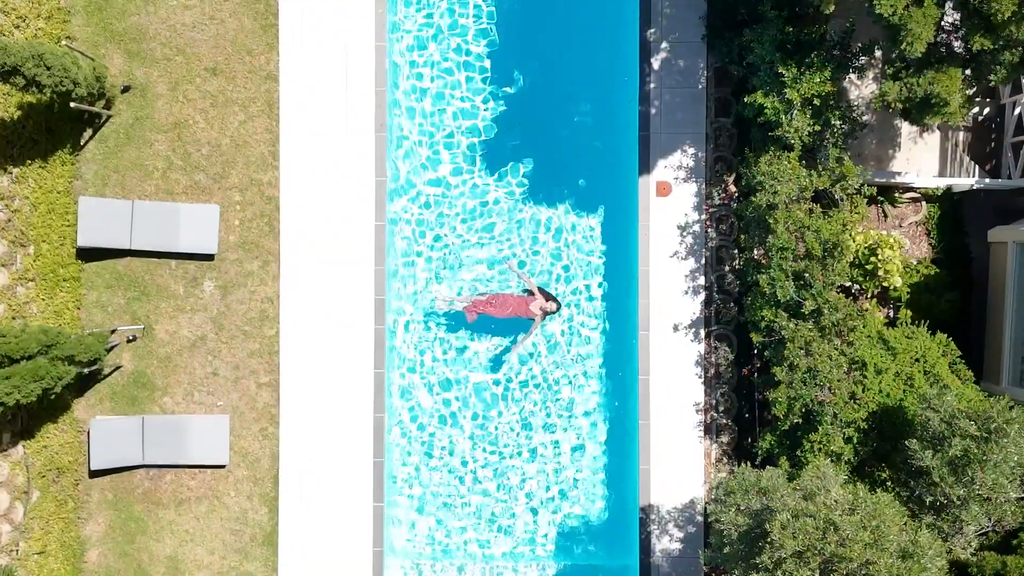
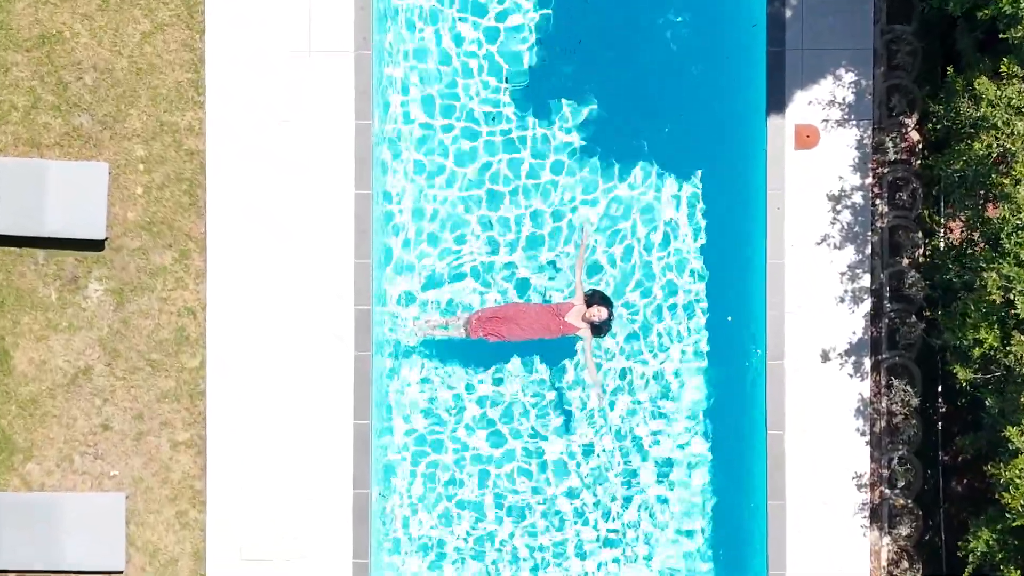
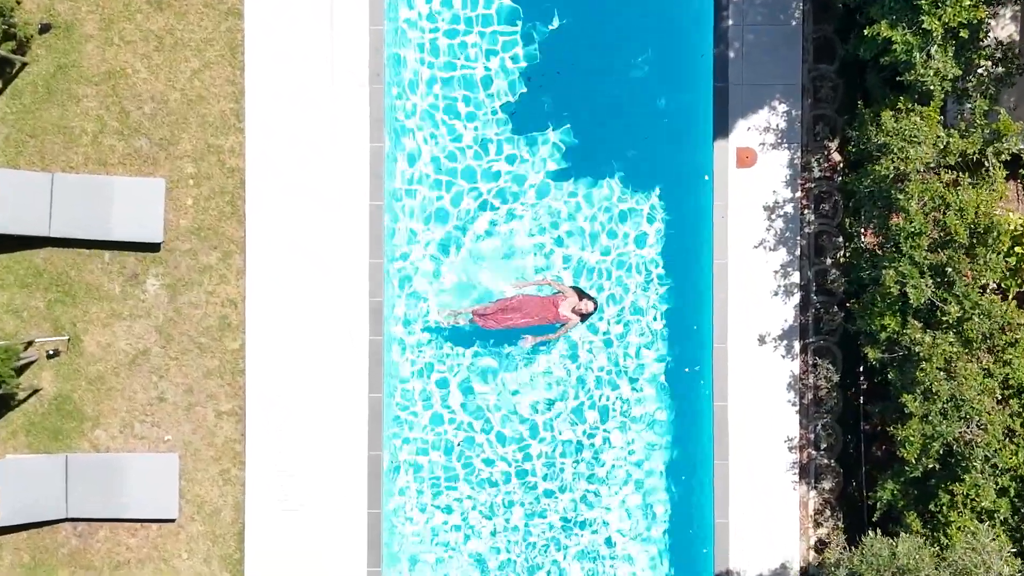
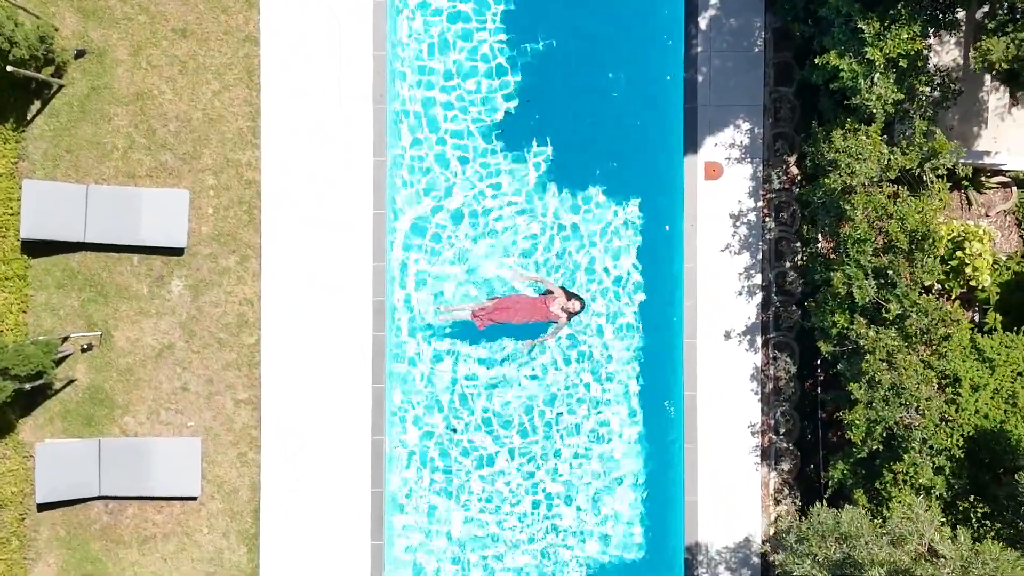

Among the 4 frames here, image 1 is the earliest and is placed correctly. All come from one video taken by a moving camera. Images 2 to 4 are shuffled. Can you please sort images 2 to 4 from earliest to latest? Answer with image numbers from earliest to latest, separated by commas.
4, 3, 2
